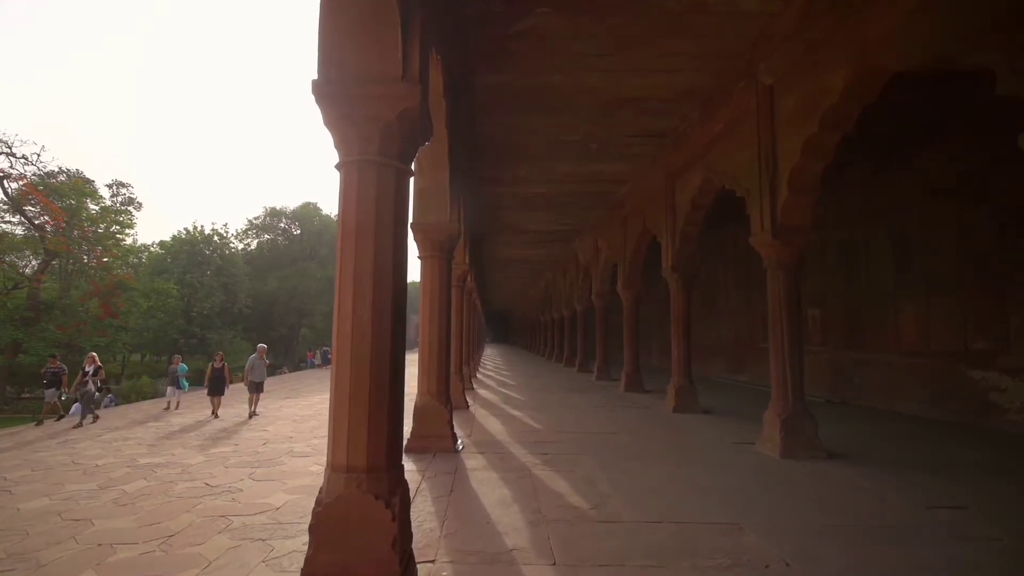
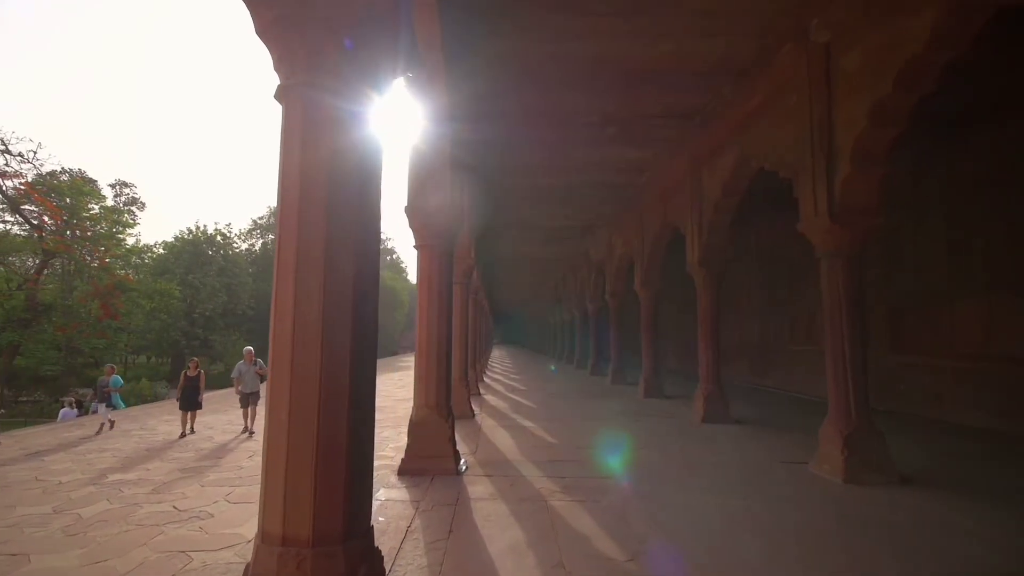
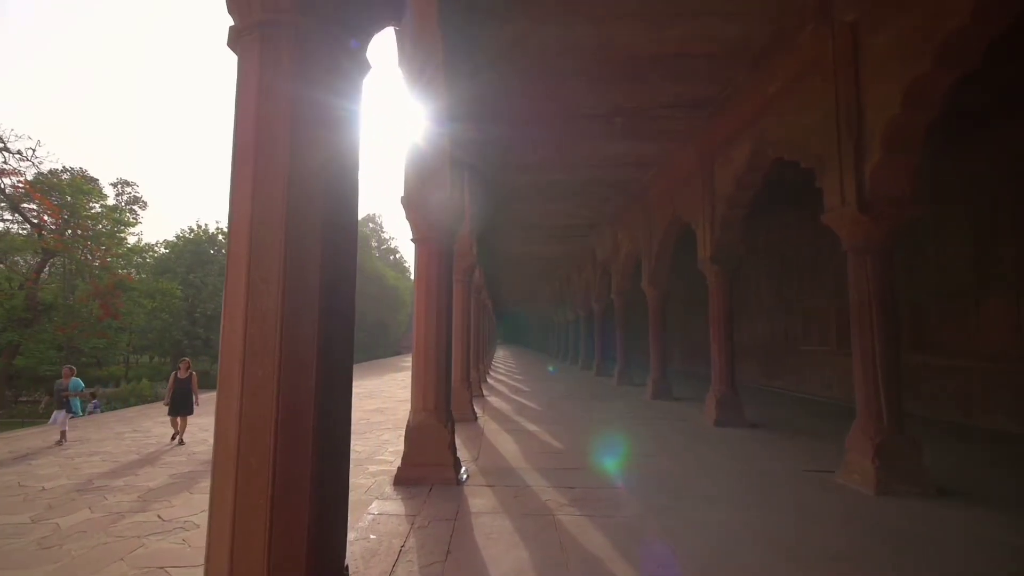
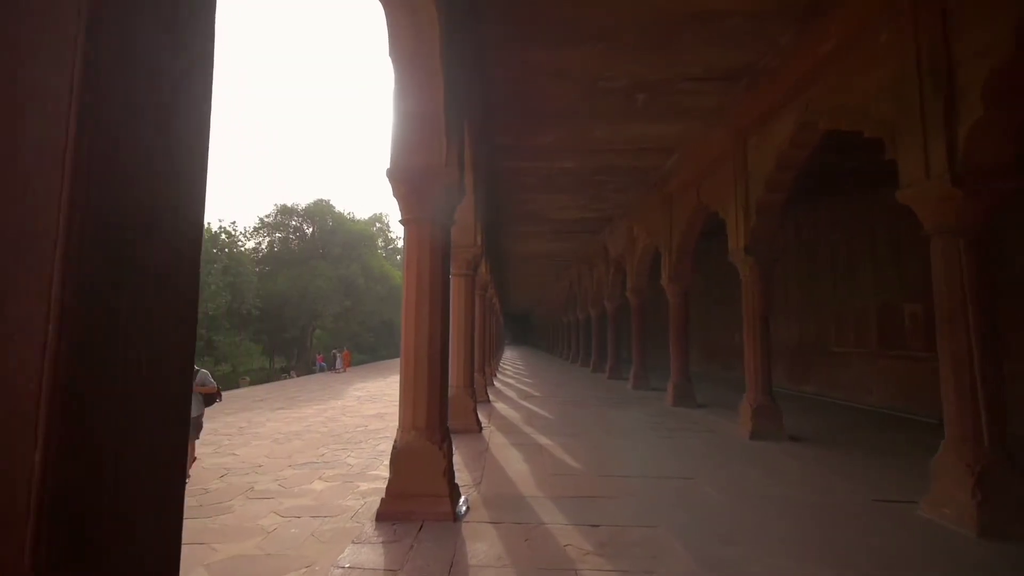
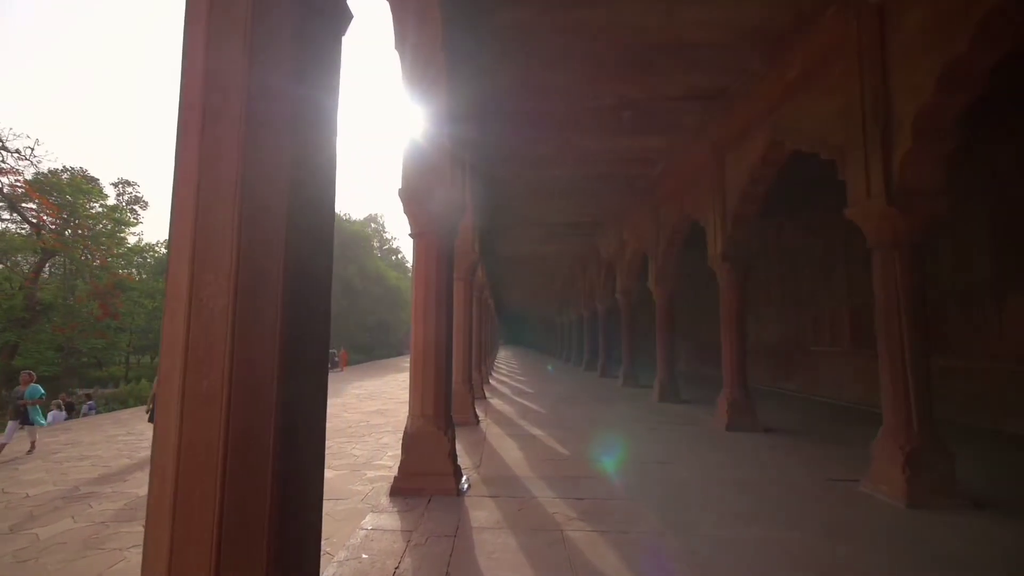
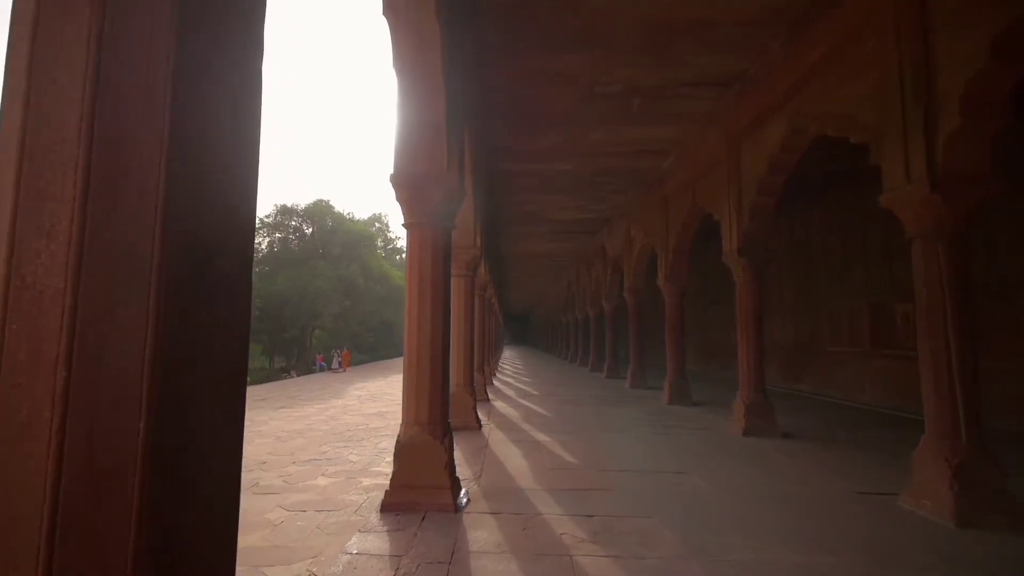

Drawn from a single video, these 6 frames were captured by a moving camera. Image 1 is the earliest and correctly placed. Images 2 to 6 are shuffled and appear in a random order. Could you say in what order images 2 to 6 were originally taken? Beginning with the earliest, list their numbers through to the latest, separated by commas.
2, 3, 5, 6, 4
